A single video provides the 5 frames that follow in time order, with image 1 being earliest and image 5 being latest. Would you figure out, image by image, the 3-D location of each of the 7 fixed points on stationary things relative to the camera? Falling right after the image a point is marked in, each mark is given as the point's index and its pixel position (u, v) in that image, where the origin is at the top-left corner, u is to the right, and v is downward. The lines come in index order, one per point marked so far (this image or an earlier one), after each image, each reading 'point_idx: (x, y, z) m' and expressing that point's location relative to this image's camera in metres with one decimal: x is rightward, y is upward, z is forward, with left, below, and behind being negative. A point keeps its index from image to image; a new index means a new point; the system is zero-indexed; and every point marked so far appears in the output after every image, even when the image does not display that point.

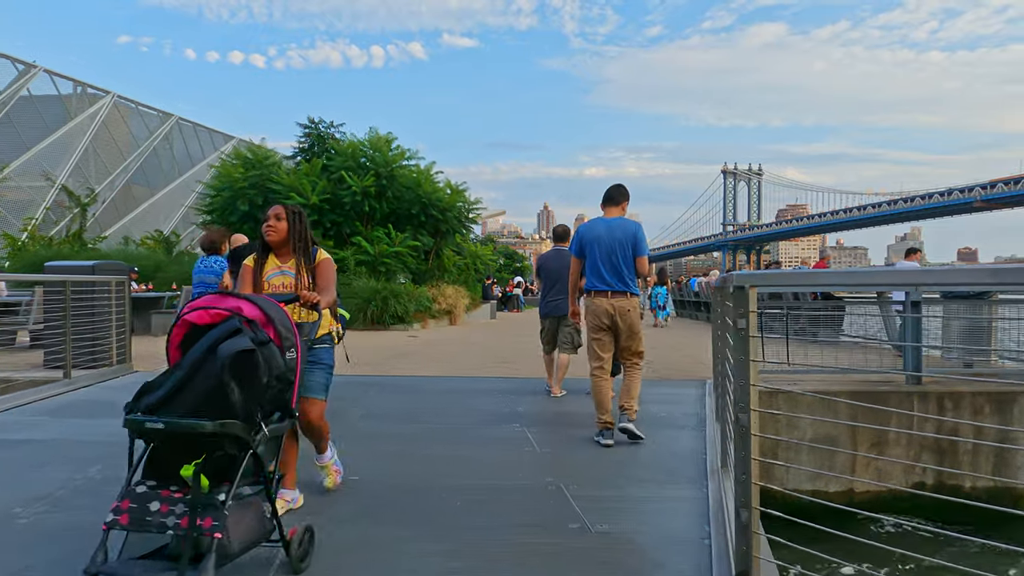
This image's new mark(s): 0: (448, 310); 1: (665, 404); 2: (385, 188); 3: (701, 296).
0: (-1.5, -0.5, +15.9) m
1: (+1.3, -1.0, +5.8) m
2: (-3.0, +2.4, +15.5) m
3: (+5.5, -0.2, +19.2) m
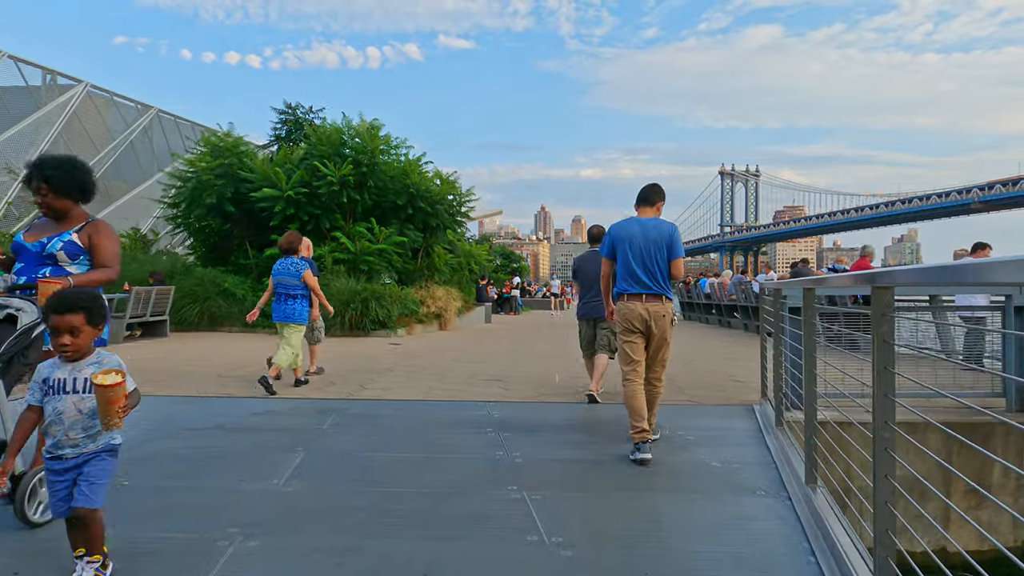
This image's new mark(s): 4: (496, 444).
0: (-1.6, -0.5, +14.4) m
1: (+1.3, -1.0, +4.4) m
2: (-3.1, +2.3, +14.0) m
3: (+5.4, -0.2, +17.8) m
4: (-0.1, -1.0, +4.2) m
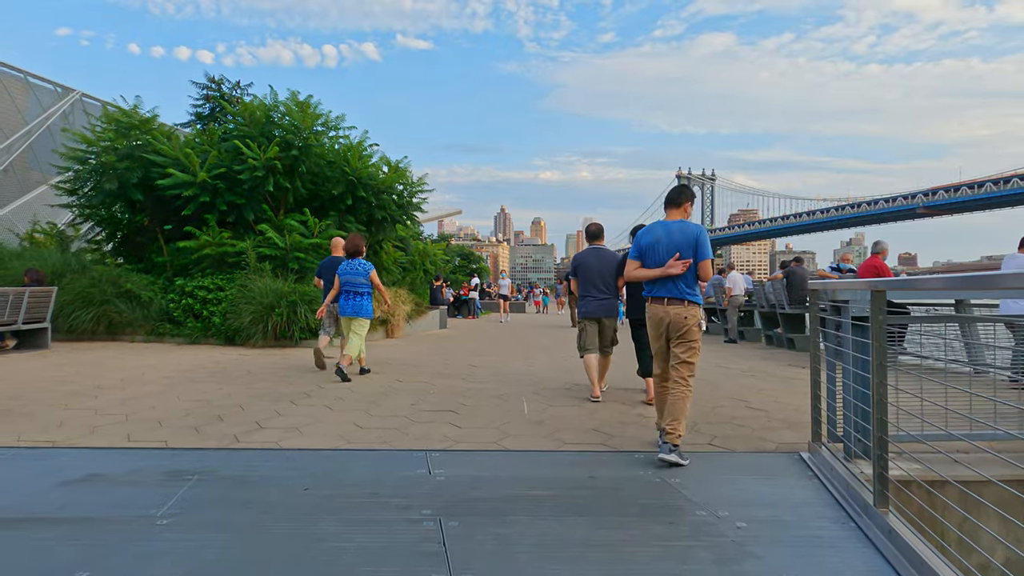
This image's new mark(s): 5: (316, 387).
0: (-2.4, -0.6, +12.6) m
1: (+1.1, -1.0, +2.7) m
2: (-3.9, +2.3, +12.1) m
3: (+4.3, -0.3, +16.4) m
4: (-0.3, -1.0, +2.5) m
5: (-1.9, -1.0, +6.5) m
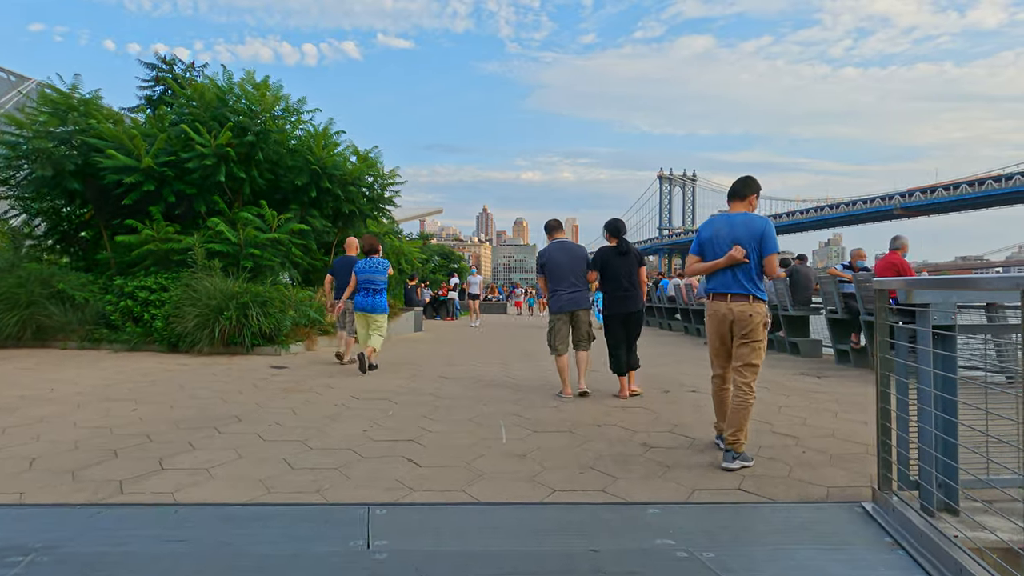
0: (-2.8, -0.6, +11.5) m
1: (+1.0, -1.0, +1.8) m
2: (-4.2, +2.3, +11.0) m
3: (+3.9, -0.3, +15.5) m
4: (-0.4, -1.0, +1.5) m
5: (-2.1, -1.0, +5.4) m
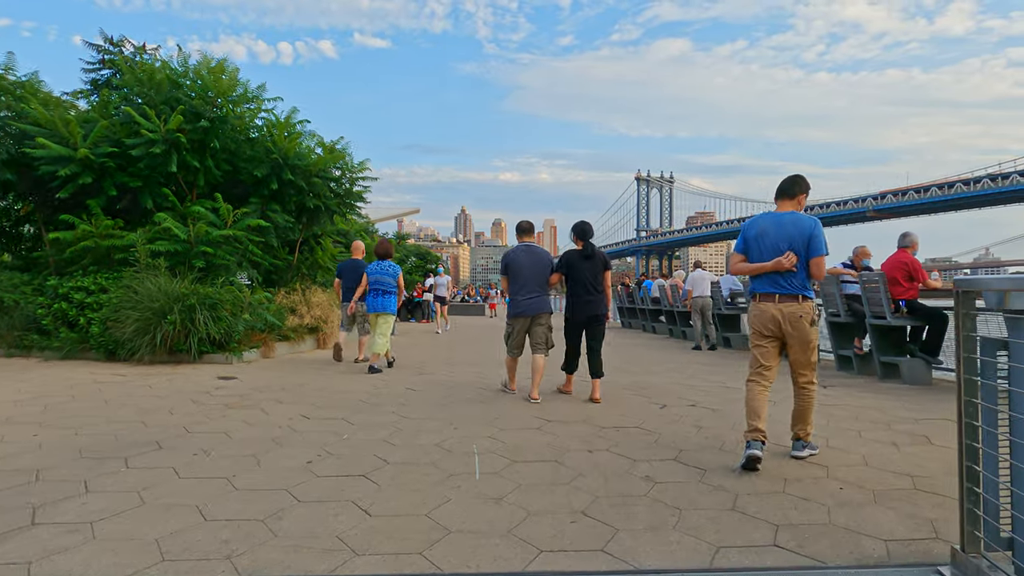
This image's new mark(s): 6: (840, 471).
0: (-3.1, -0.6, +10.6) m
1: (+1.0, -1.0, +1.0) m
2: (-4.6, +2.3, +10.1) m
3: (+3.3, -0.3, +14.8) m
4: (-0.4, -1.0, +0.7) m
5: (-2.3, -1.0, +4.6) m
6: (+1.8, -1.0, +3.7) m
